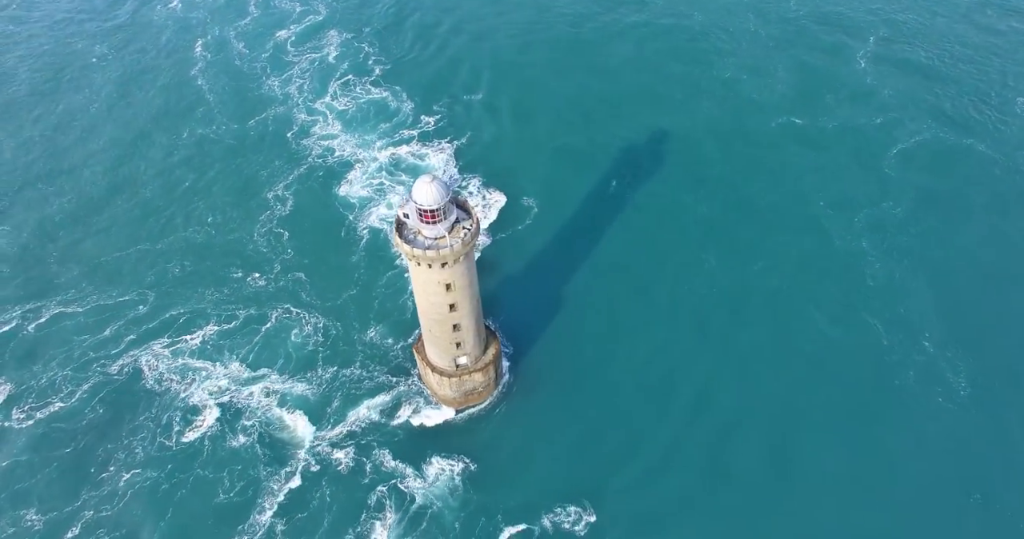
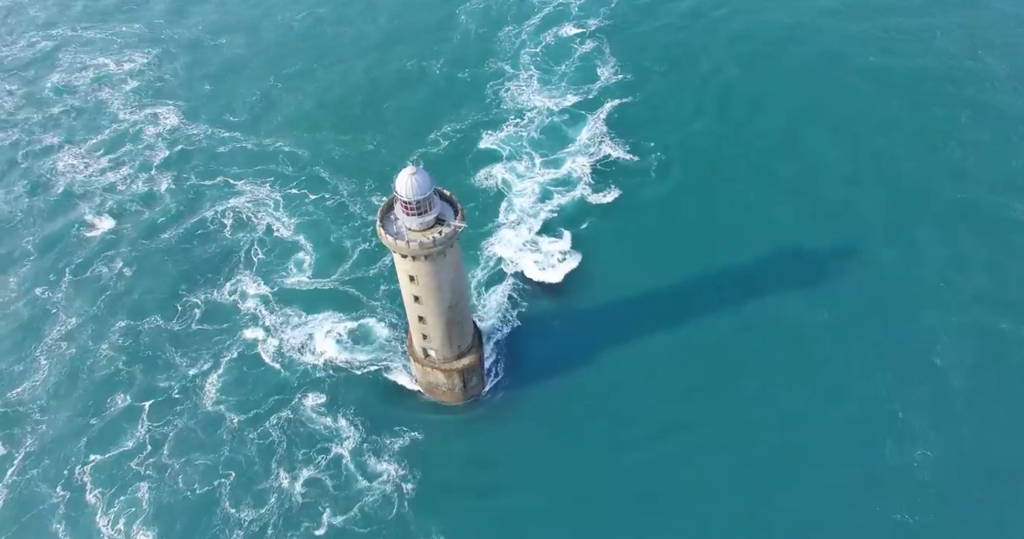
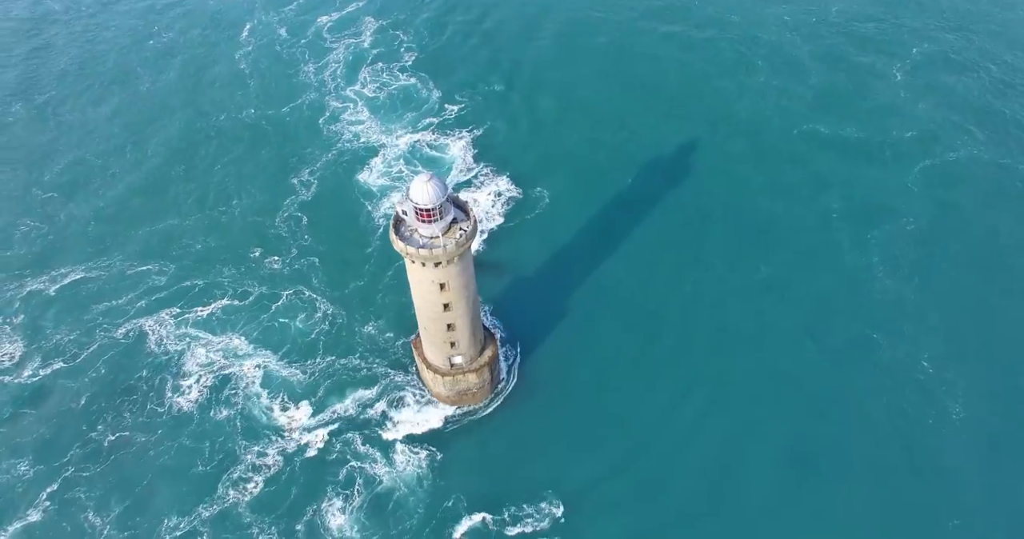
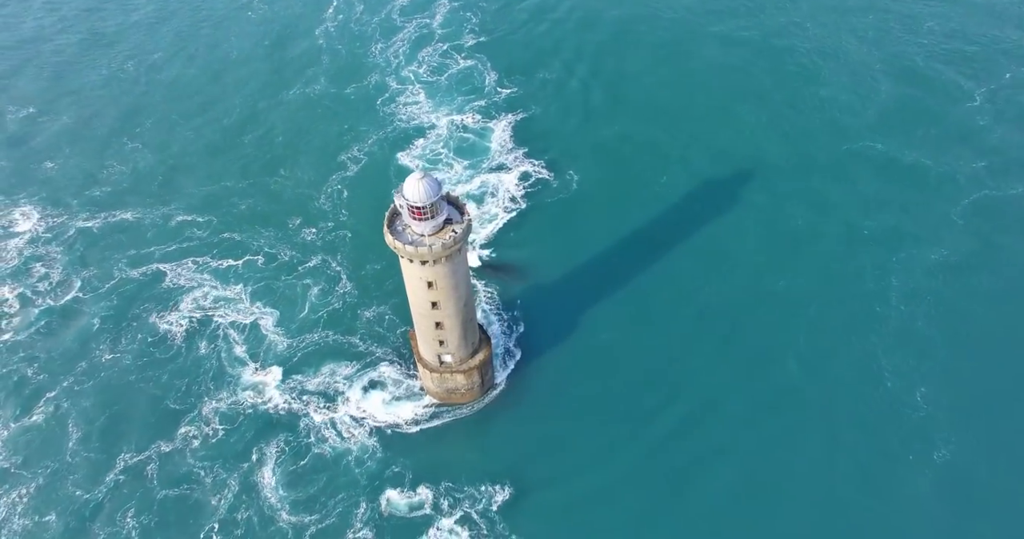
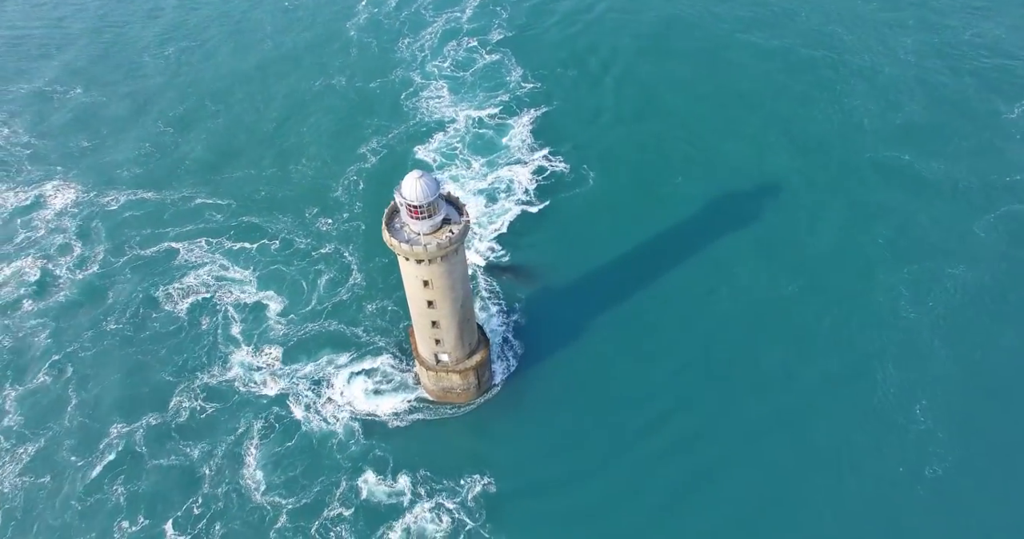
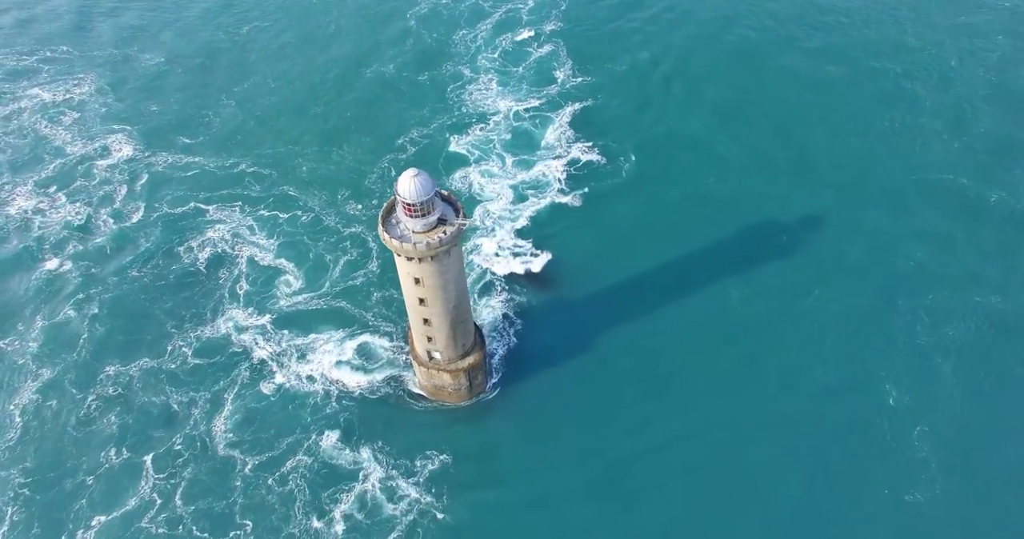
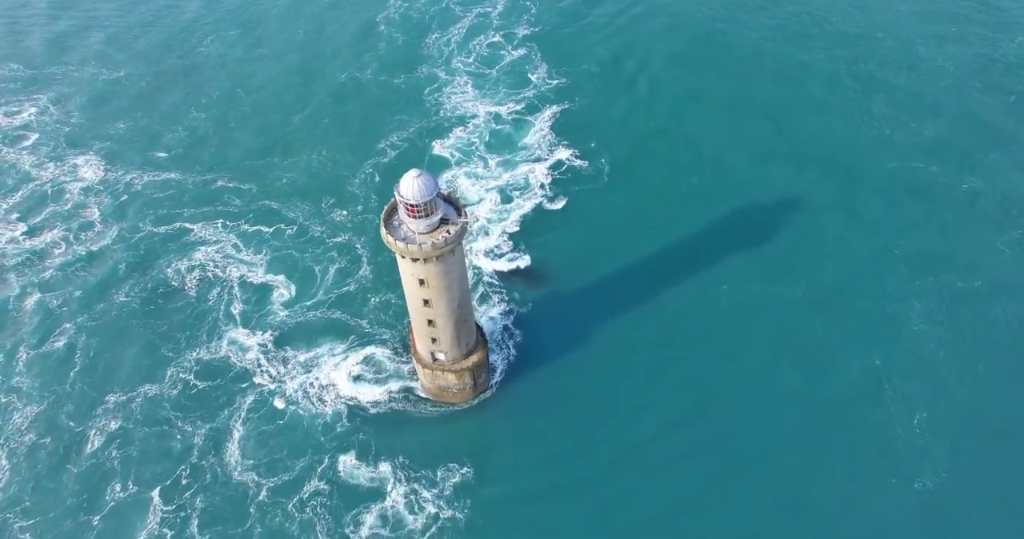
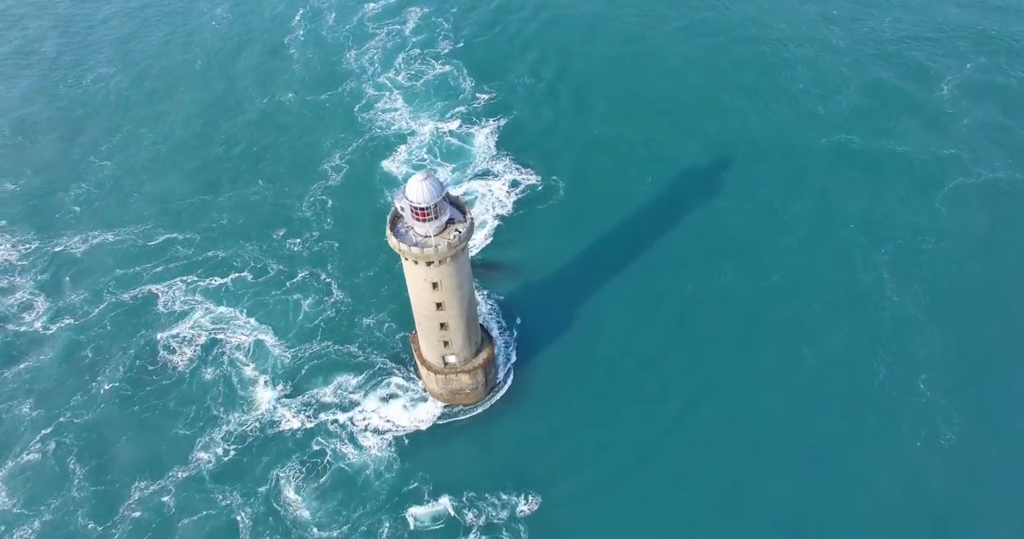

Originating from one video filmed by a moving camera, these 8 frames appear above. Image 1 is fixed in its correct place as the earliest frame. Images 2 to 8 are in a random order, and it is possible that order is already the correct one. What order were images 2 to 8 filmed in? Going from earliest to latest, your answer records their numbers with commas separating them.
3, 8, 4, 5, 7, 6, 2
